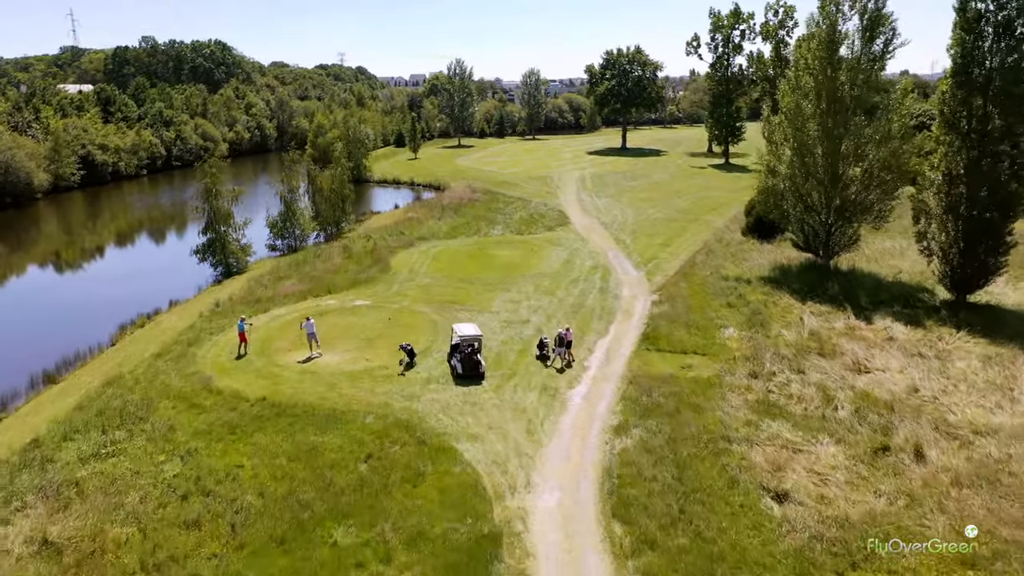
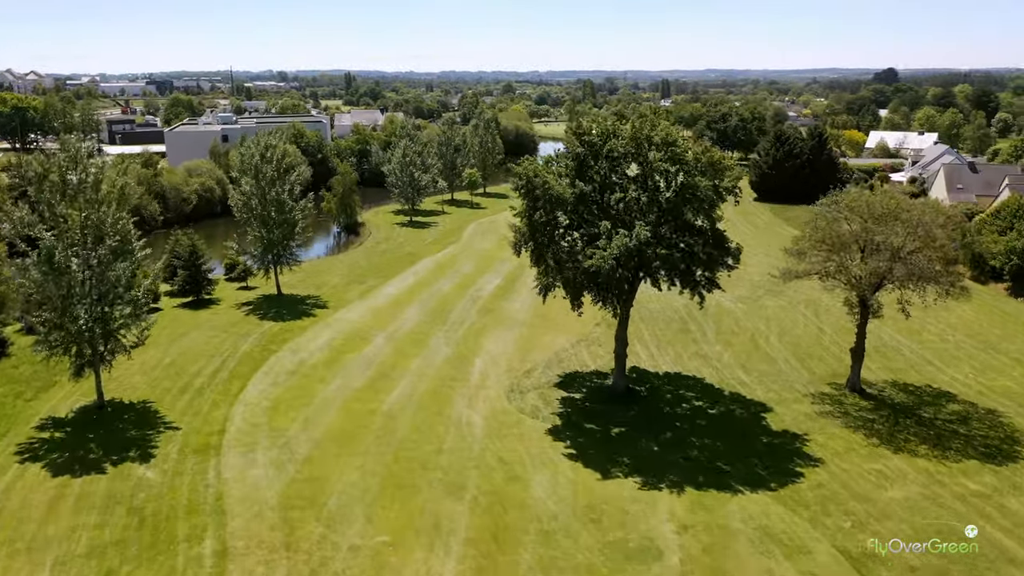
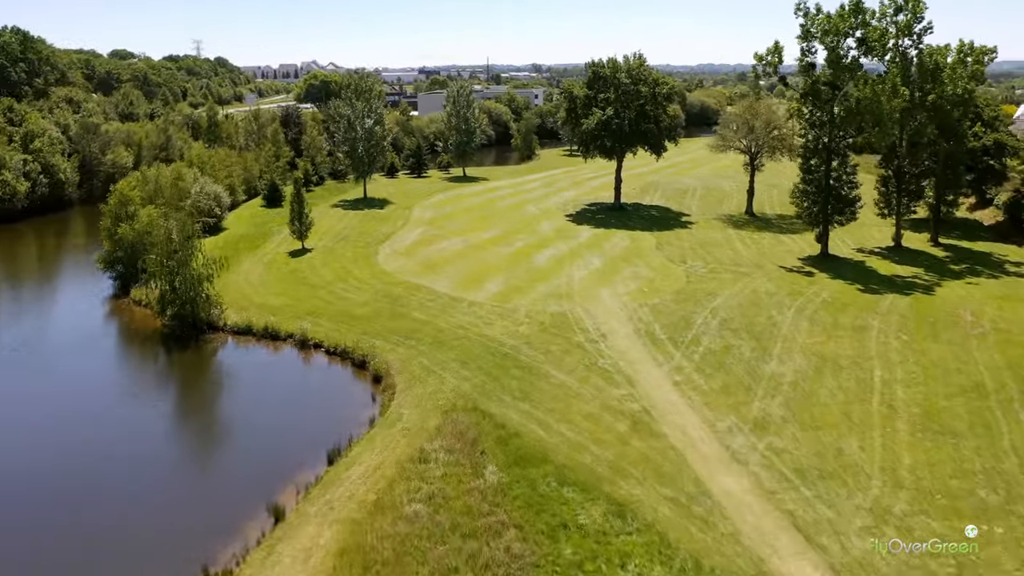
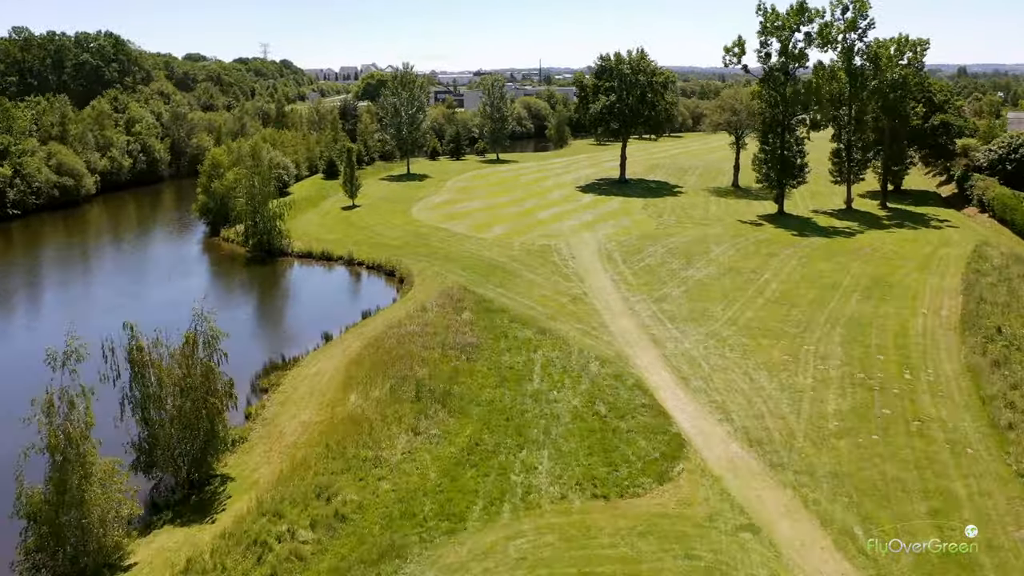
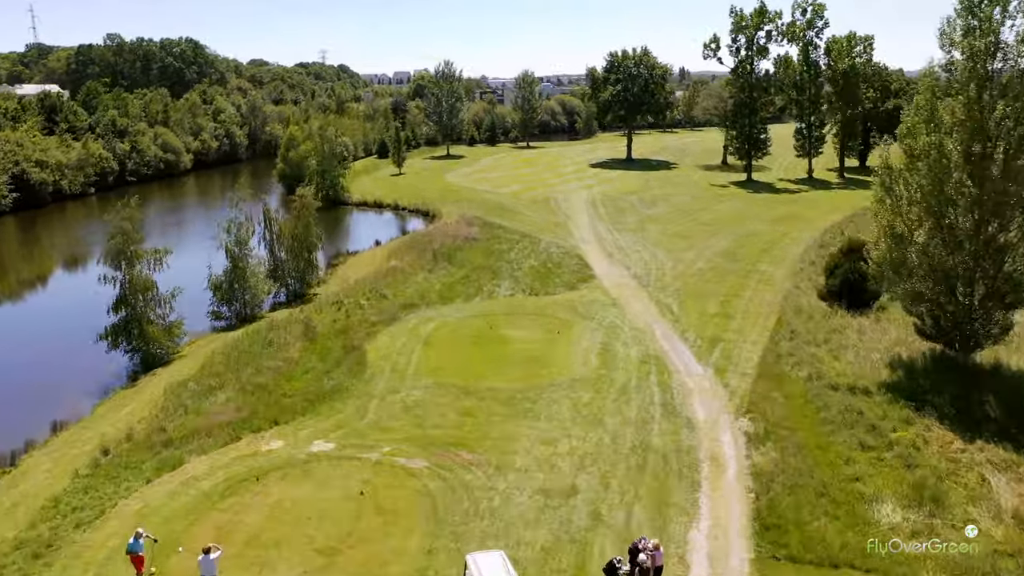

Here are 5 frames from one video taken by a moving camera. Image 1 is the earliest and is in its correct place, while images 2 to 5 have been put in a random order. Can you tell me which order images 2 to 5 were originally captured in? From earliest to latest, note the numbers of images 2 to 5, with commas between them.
5, 4, 3, 2
